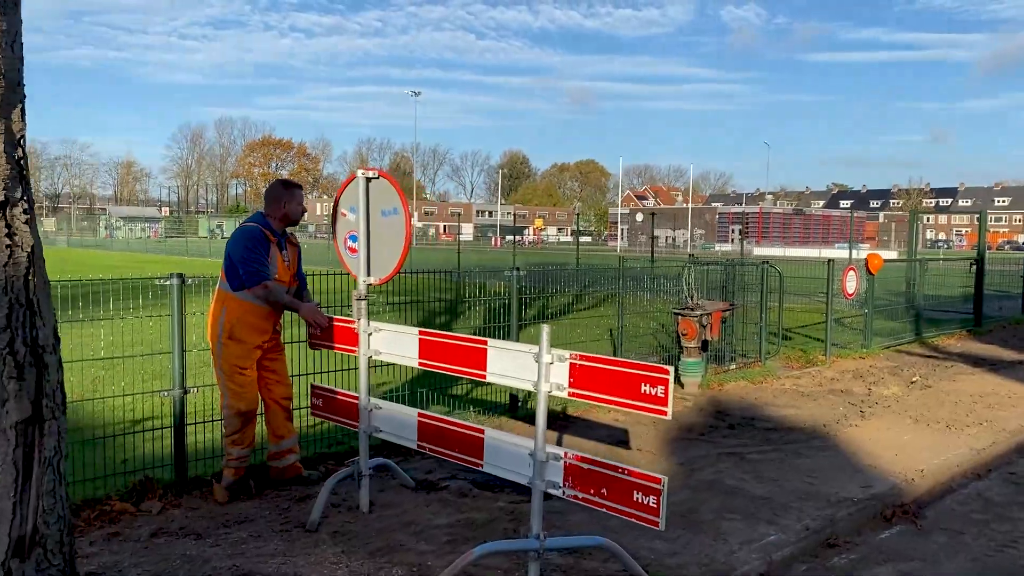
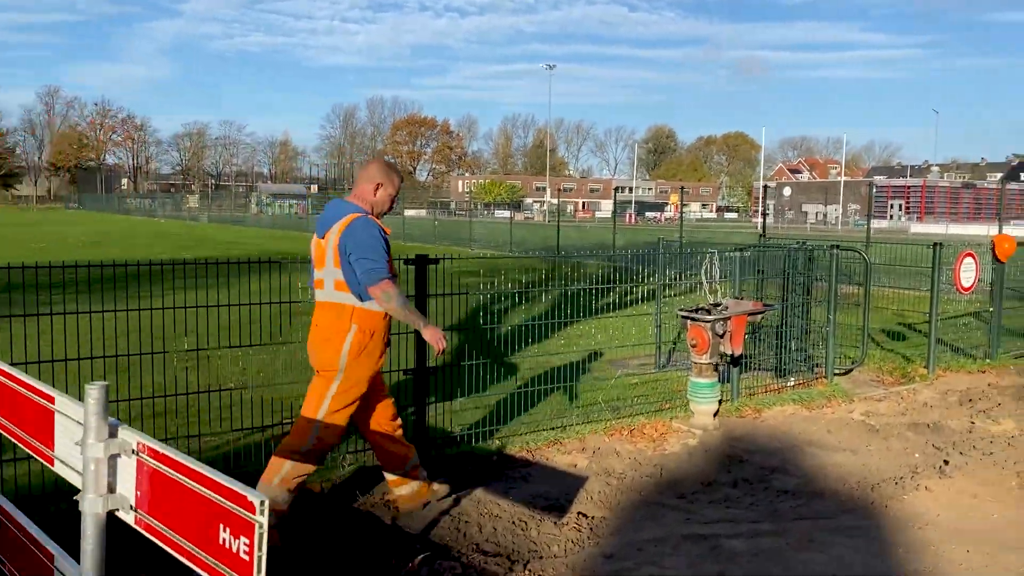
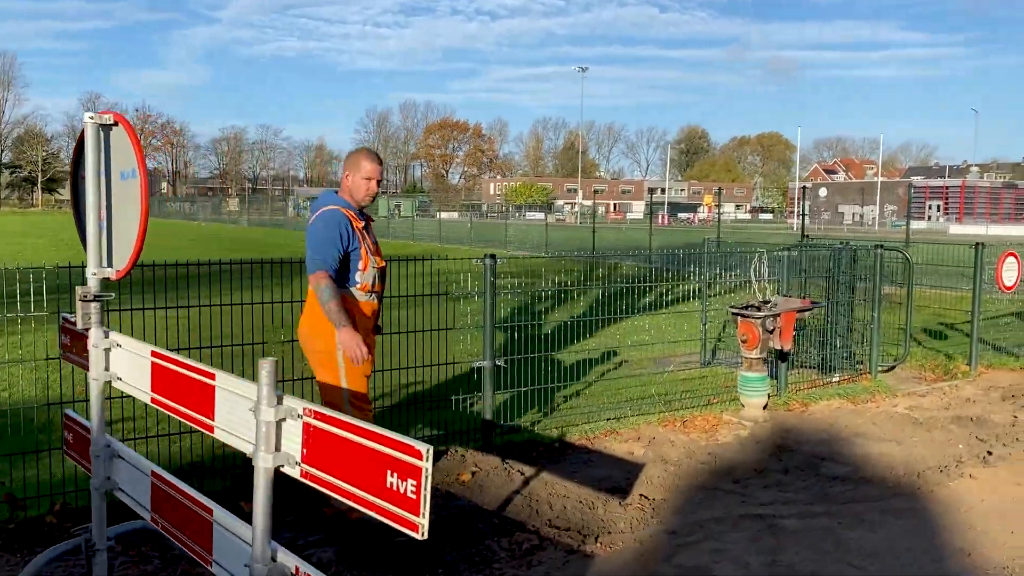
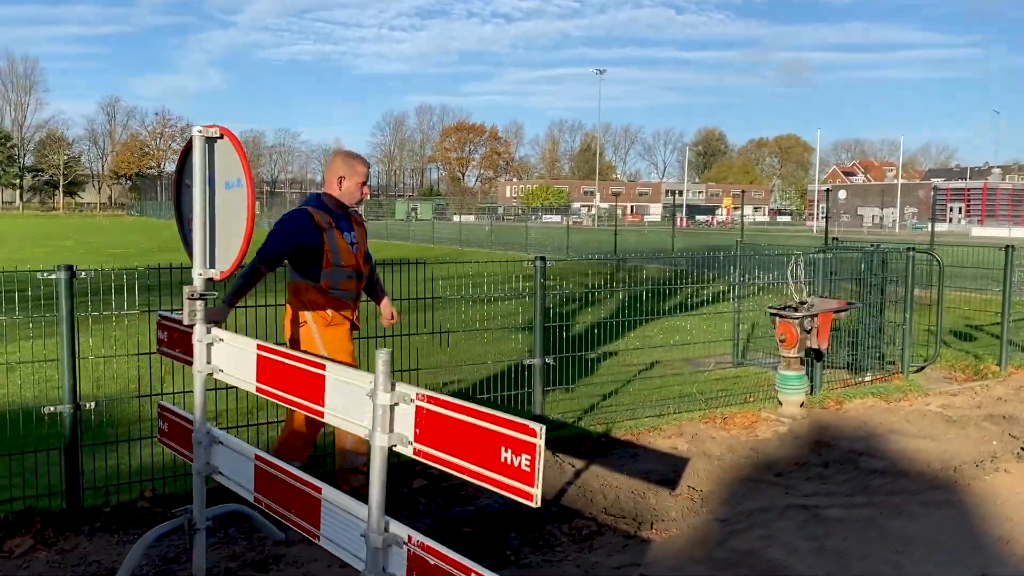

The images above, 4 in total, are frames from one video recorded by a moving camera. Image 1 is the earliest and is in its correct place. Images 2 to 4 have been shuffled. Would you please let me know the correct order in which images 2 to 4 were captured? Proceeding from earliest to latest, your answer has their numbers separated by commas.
4, 3, 2
